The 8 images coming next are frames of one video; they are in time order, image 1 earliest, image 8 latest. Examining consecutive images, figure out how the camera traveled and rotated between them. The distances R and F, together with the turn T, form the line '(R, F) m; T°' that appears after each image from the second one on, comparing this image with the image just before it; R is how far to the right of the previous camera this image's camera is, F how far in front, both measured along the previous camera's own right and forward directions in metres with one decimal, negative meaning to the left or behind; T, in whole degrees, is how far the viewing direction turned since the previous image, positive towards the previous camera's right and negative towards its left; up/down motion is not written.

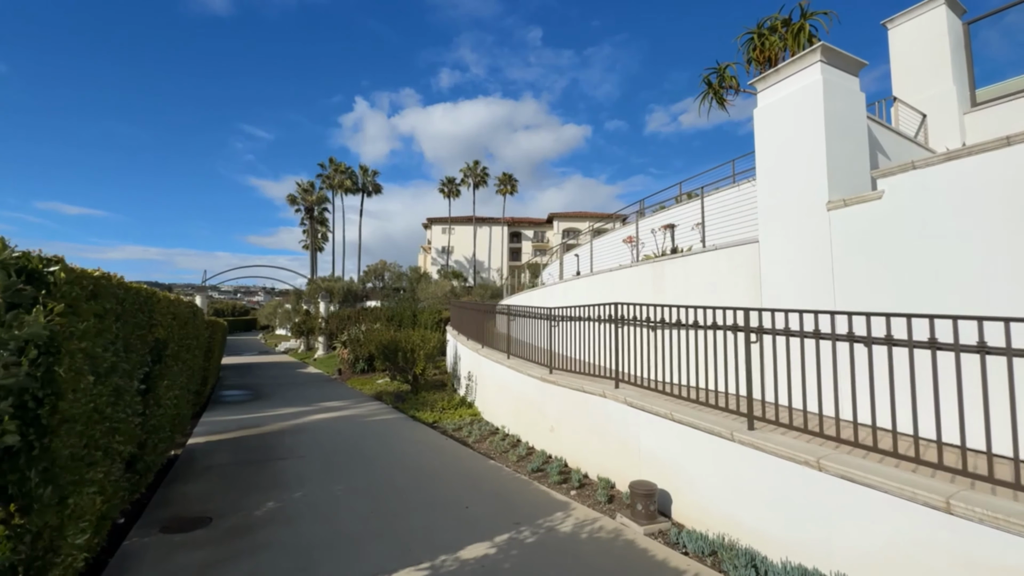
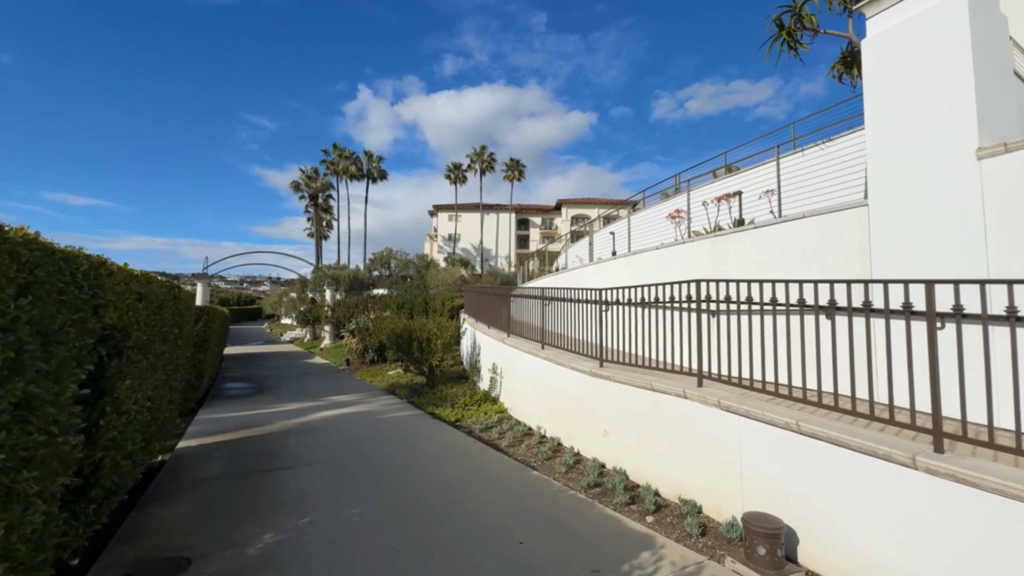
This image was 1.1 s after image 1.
(-0.5, +1.1) m; -1°
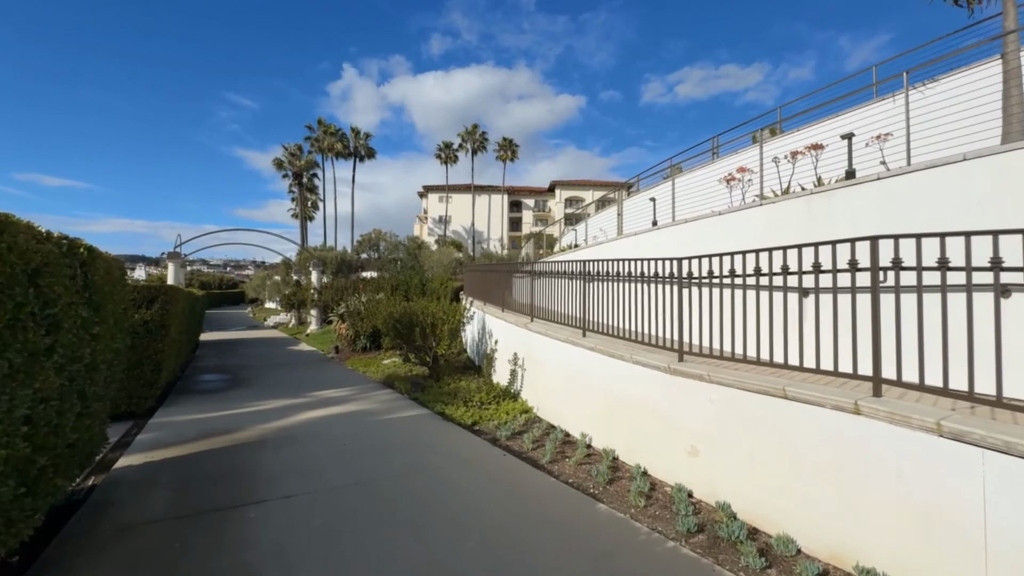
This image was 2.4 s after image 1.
(-0.6, +1.5) m; +1°
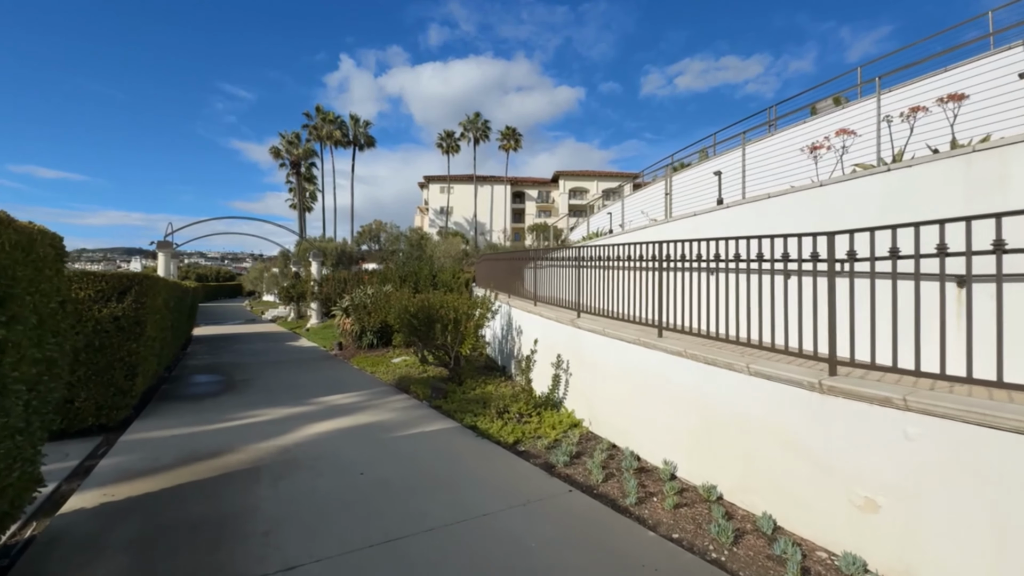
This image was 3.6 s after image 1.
(-0.6, +1.2) m; 0°
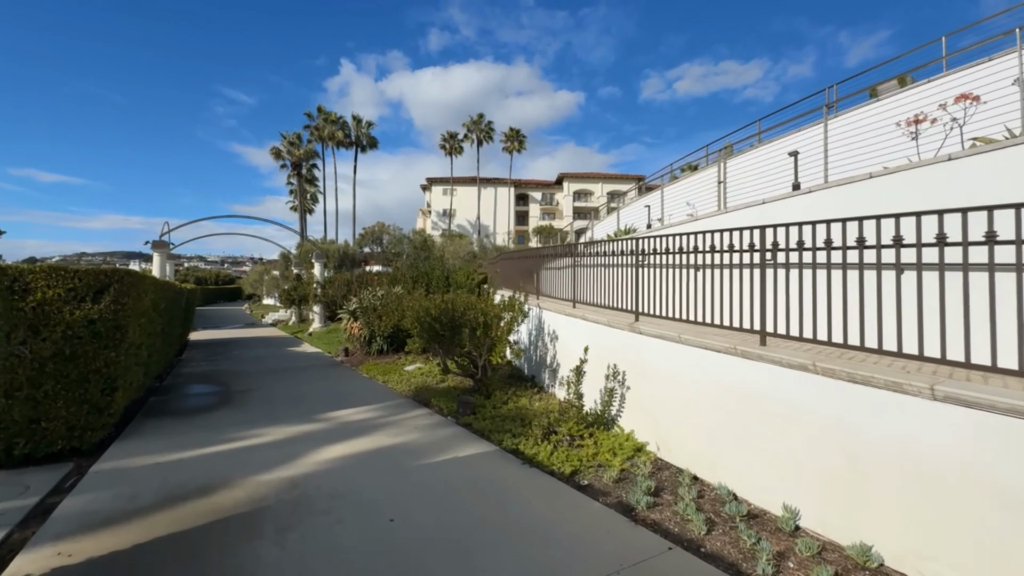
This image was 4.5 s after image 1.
(-0.6, +1.0) m; 0°
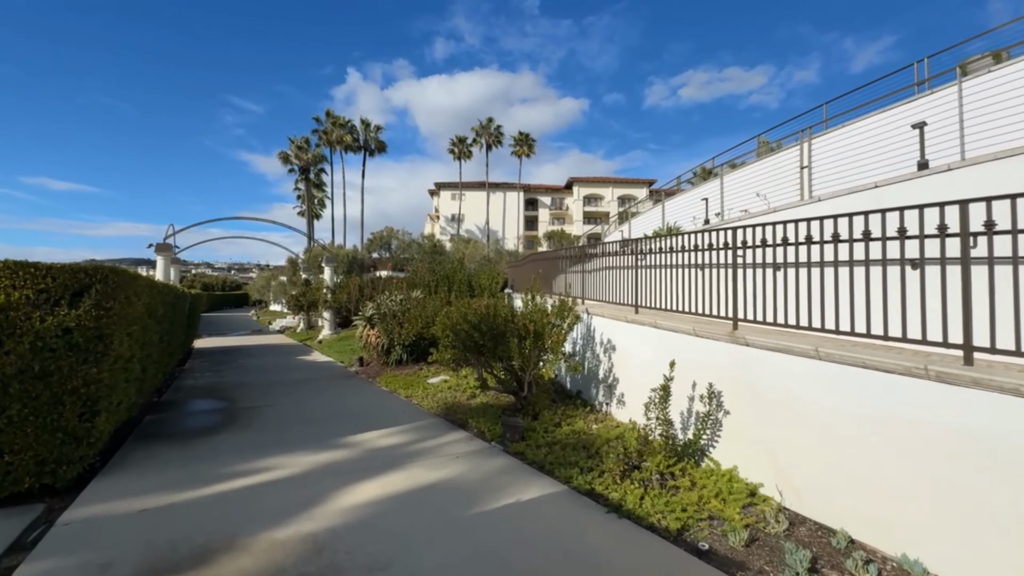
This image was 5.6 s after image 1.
(-0.6, +1.0) m; -1°
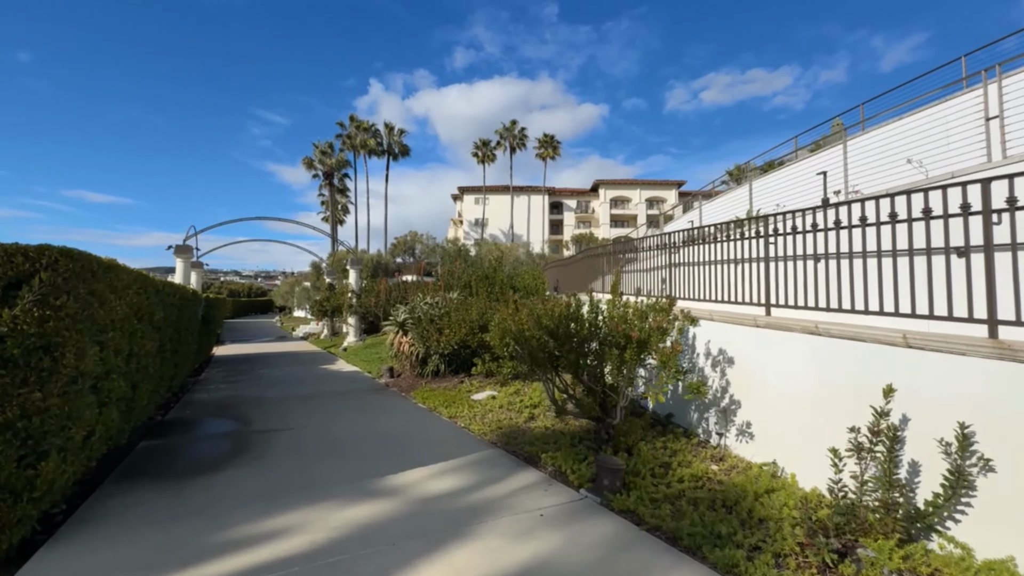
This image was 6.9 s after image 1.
(-0.7, +1.5) m; -3°
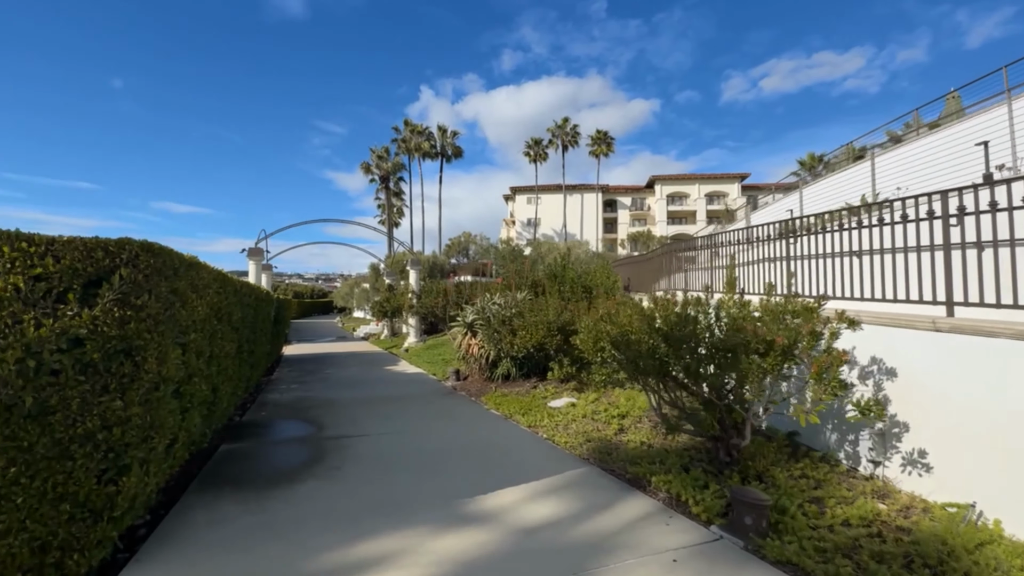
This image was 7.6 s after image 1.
(-0.5, +0.6) m; -6°
